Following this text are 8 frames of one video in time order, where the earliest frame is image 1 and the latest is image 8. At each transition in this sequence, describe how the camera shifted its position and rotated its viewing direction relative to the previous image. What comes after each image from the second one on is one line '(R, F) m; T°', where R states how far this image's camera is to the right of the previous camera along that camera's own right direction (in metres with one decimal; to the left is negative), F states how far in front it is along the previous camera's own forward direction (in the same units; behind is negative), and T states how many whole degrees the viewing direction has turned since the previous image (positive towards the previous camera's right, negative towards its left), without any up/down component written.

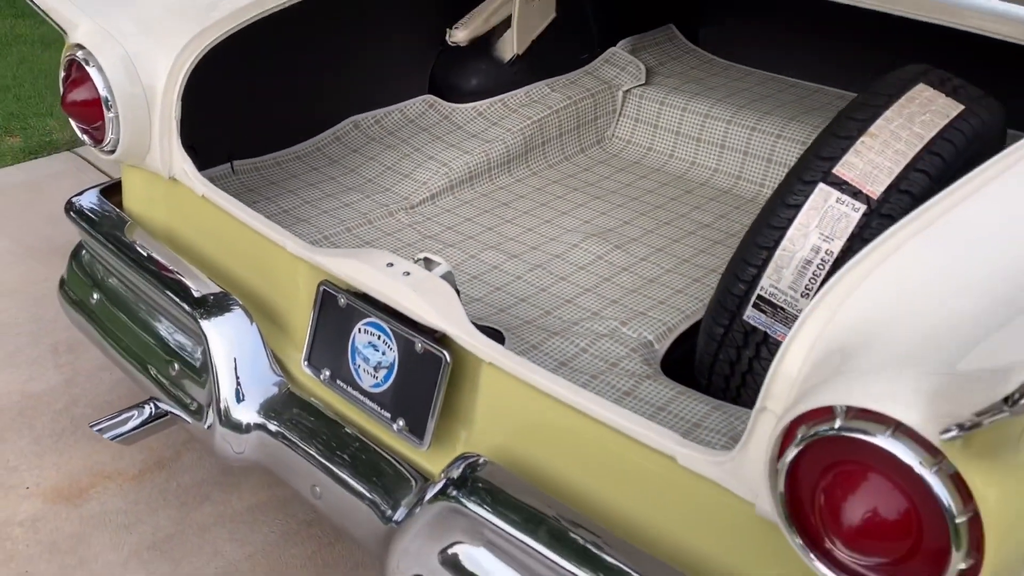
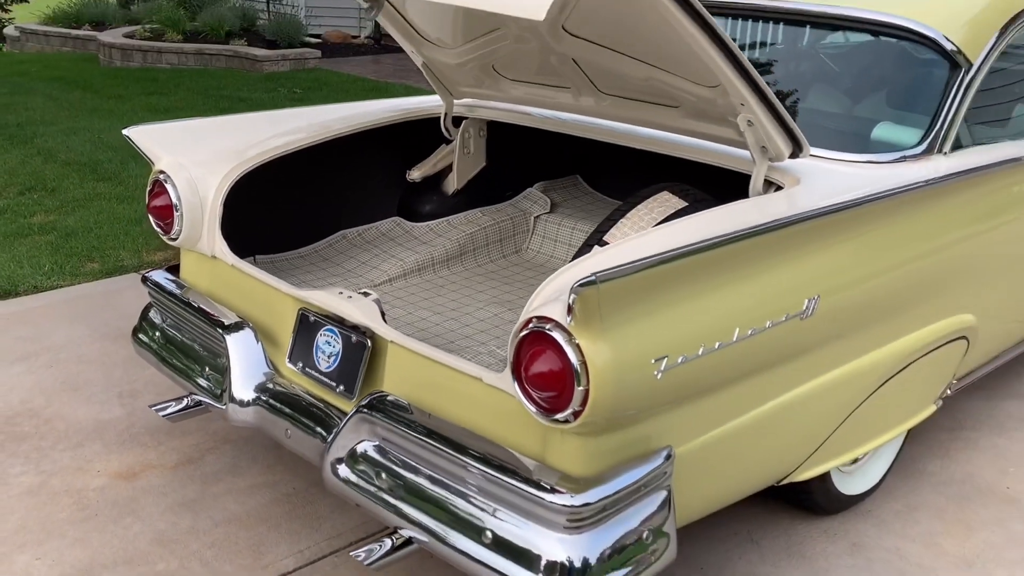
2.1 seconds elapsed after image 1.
(+0.3, -0.8) m; -2°
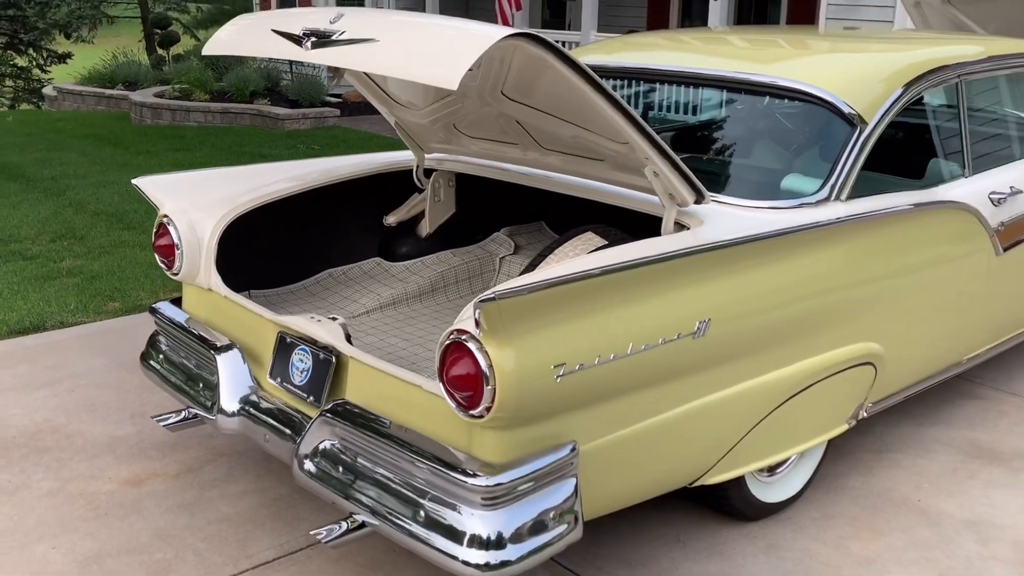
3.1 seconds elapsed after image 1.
(+0.2, -0.4) m; -2°
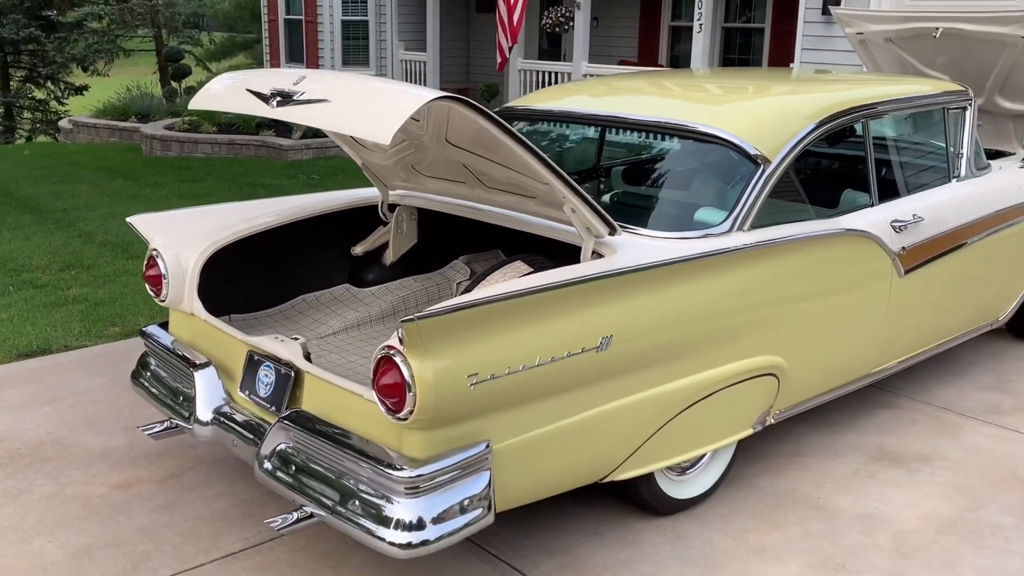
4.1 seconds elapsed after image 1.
(+0.2, -0.4) m; -1°
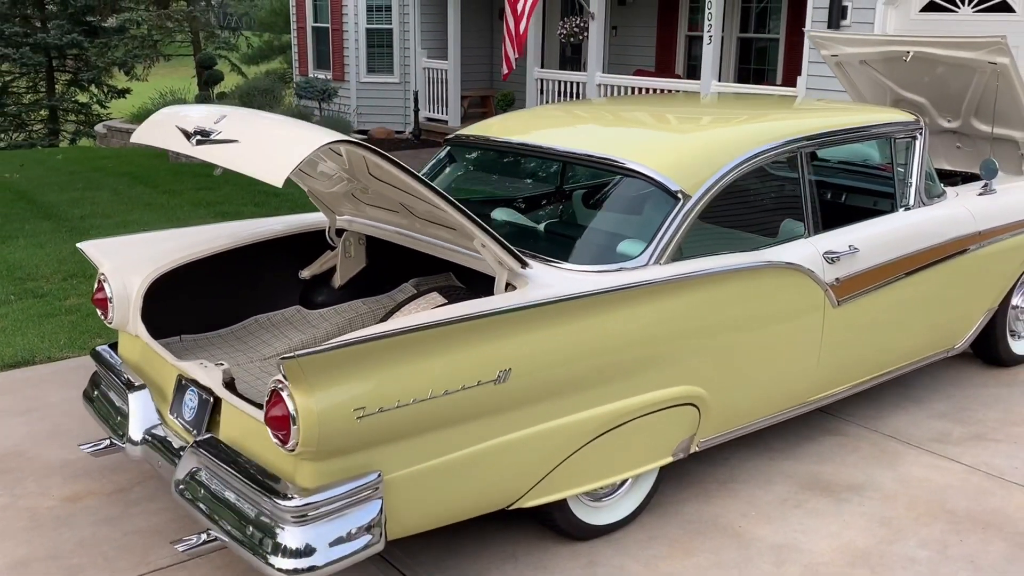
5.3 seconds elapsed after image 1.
(+0.4, -0.1) m; -3°
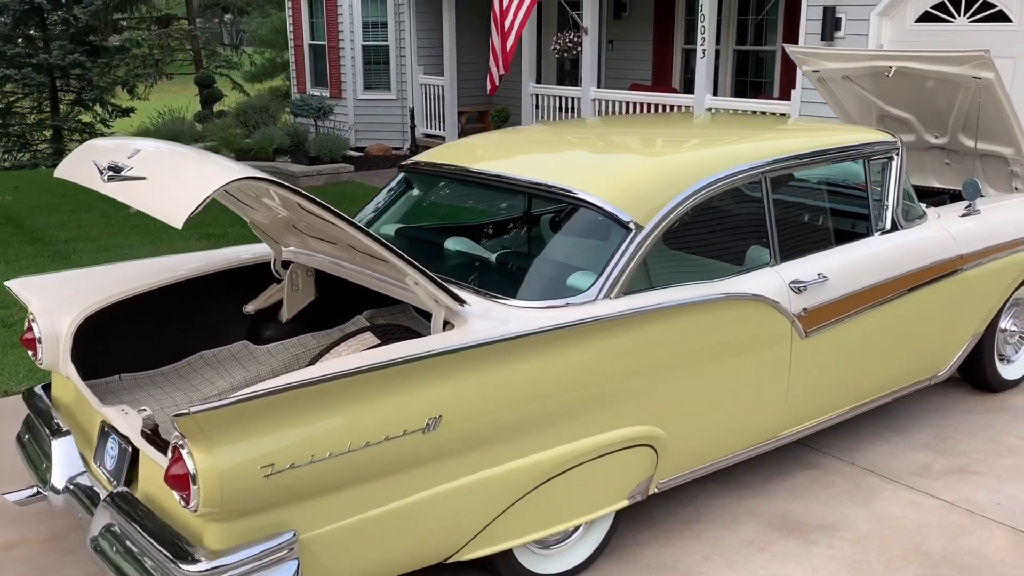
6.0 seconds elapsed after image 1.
(+0.2, +0.2) m; -1°
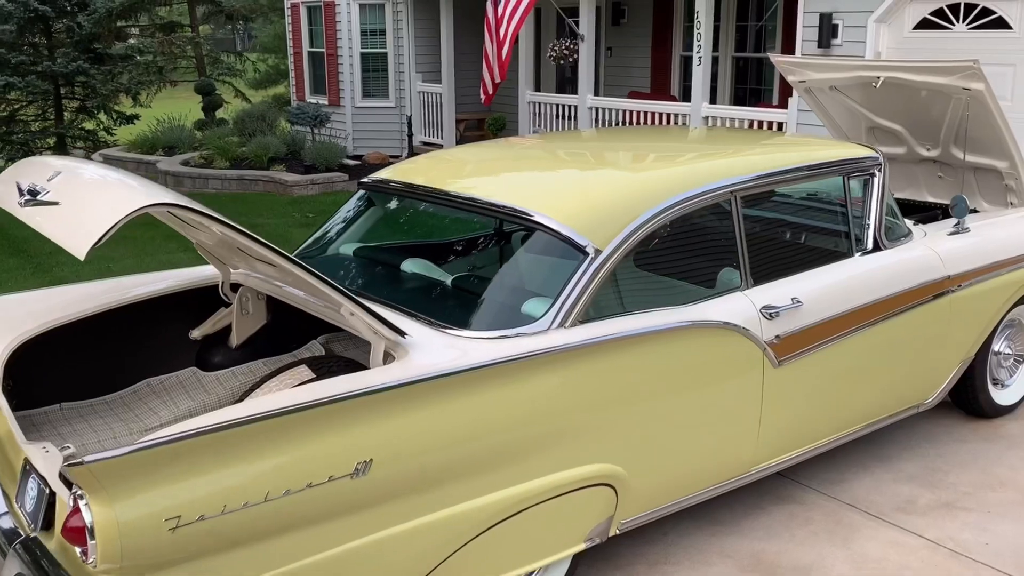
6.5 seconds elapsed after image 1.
(+0.2, +0.2) m; -1°
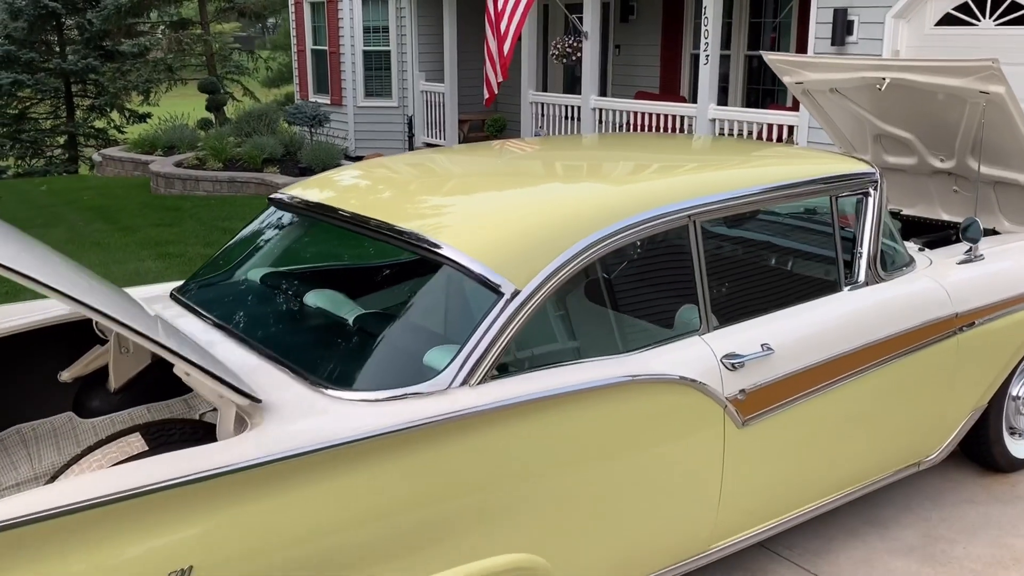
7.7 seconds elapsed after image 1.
(+0.3, +0.5) m; -1°
